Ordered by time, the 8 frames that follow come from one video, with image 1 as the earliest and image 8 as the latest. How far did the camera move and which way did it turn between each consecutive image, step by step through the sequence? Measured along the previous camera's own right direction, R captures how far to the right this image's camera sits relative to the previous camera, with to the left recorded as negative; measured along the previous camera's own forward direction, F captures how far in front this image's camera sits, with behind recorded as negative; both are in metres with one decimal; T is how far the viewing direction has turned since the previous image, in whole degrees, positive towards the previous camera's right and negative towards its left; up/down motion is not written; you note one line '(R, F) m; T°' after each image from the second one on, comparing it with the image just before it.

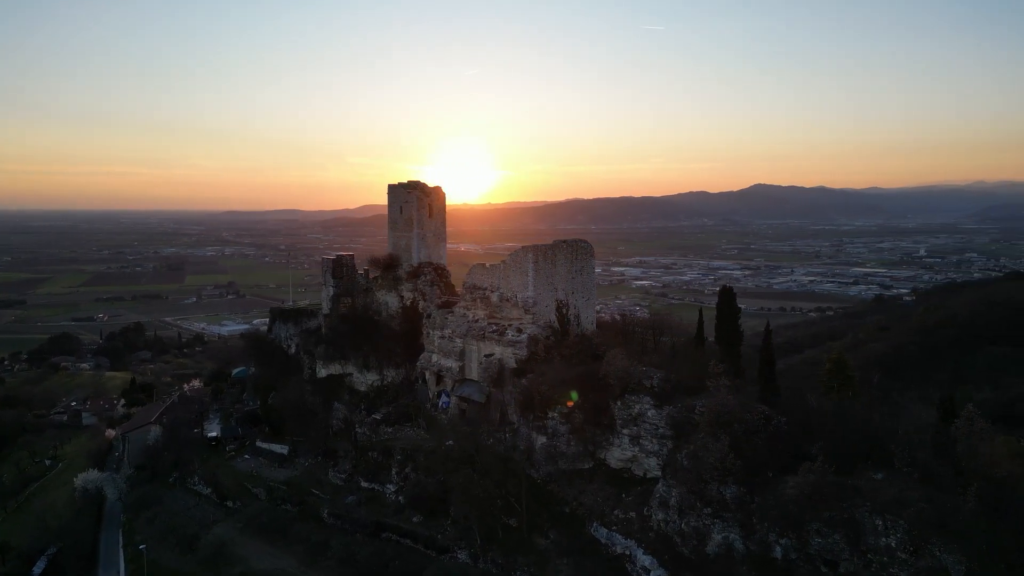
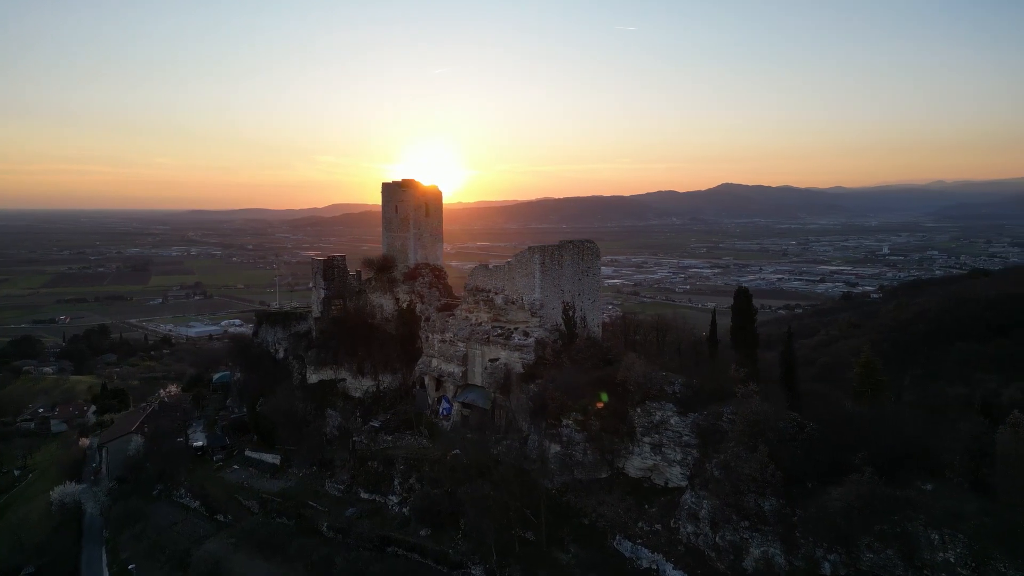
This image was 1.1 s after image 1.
(-0.9, +0.7) m; +2°
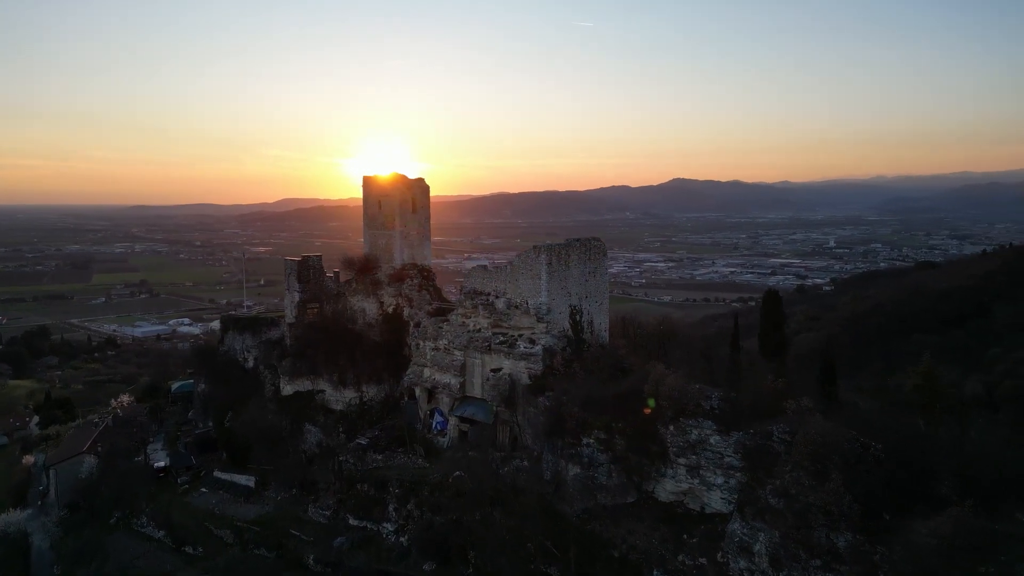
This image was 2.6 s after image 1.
(-1.1, +1.7) m; +4°
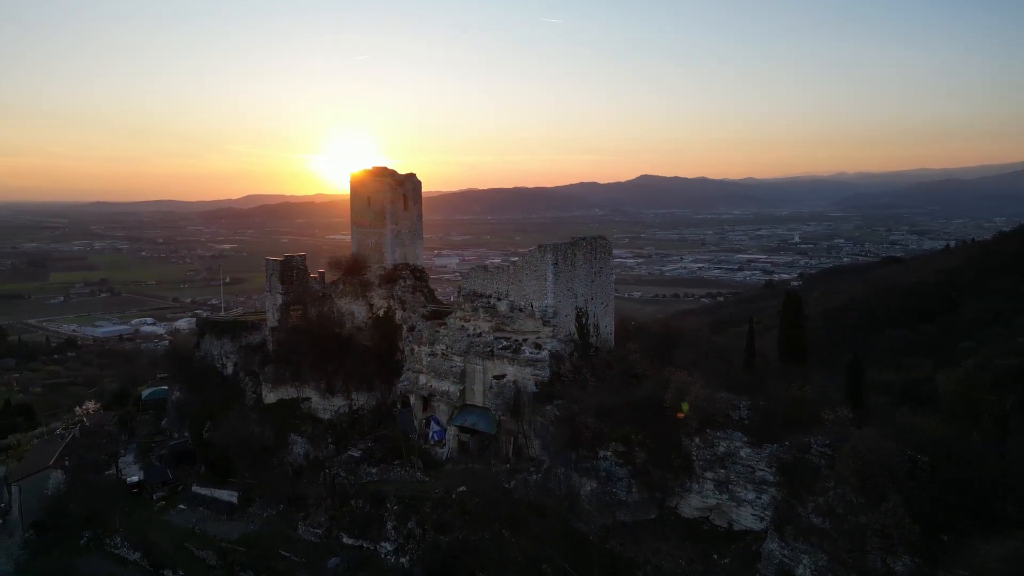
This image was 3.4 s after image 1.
(-0.7, +1.0) m; +2°
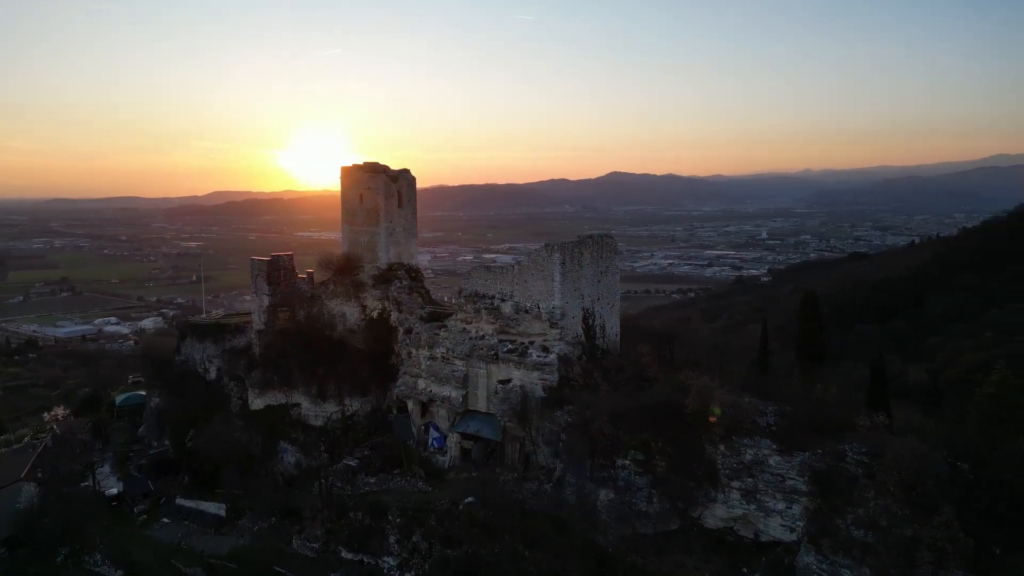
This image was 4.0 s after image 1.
(-0.7, +0.7) m; +2°
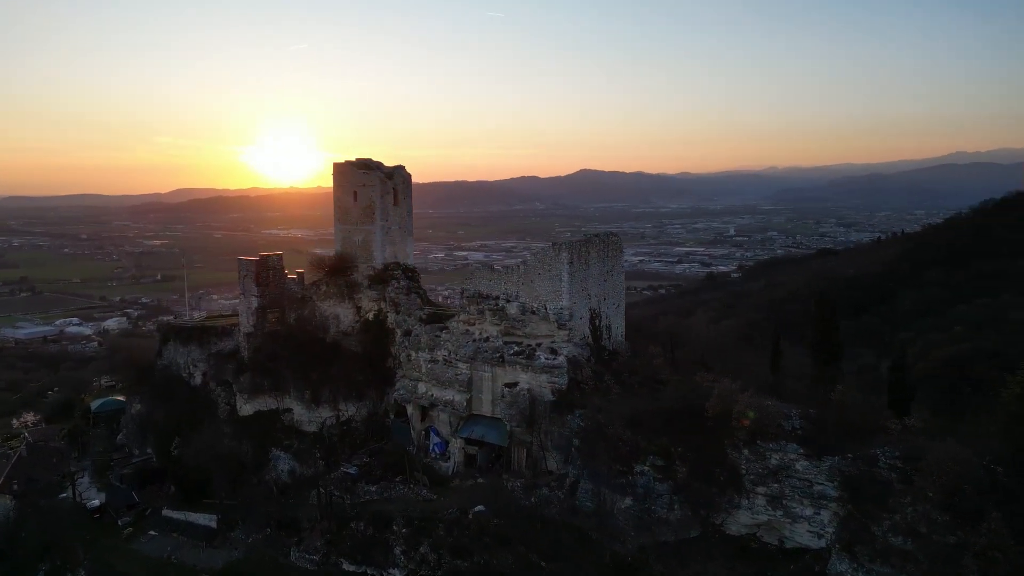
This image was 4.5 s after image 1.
(-0.7, +0.5) m; +2°
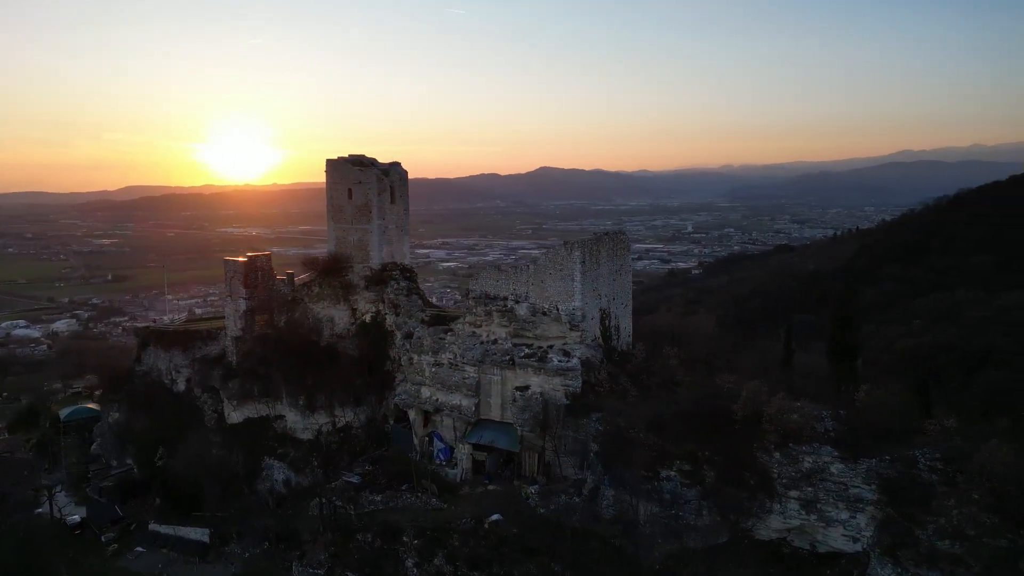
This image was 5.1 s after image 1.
(-1.0, +0.5) m; +3°
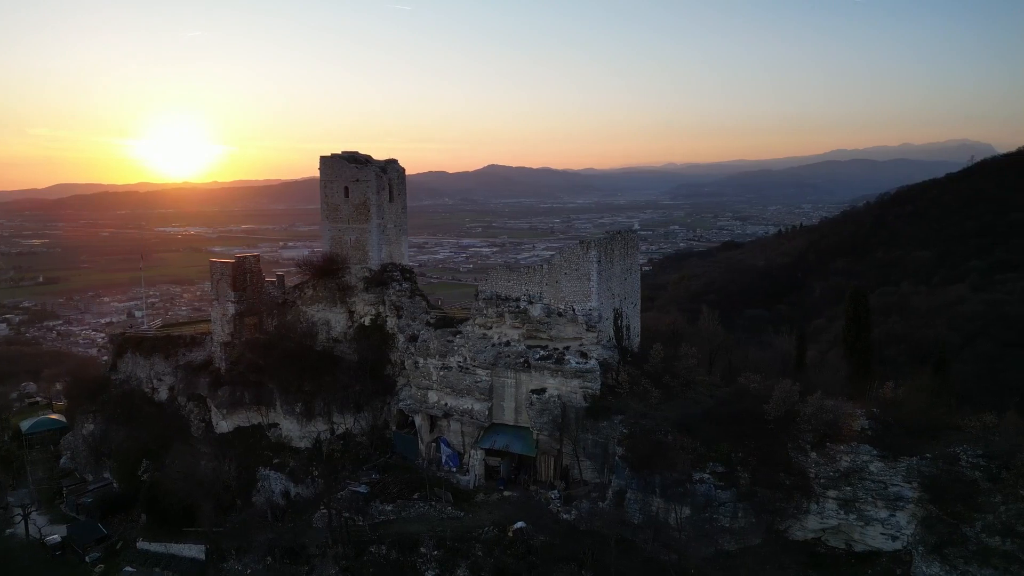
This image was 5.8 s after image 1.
(-1.3, +0.4) m; +4°
